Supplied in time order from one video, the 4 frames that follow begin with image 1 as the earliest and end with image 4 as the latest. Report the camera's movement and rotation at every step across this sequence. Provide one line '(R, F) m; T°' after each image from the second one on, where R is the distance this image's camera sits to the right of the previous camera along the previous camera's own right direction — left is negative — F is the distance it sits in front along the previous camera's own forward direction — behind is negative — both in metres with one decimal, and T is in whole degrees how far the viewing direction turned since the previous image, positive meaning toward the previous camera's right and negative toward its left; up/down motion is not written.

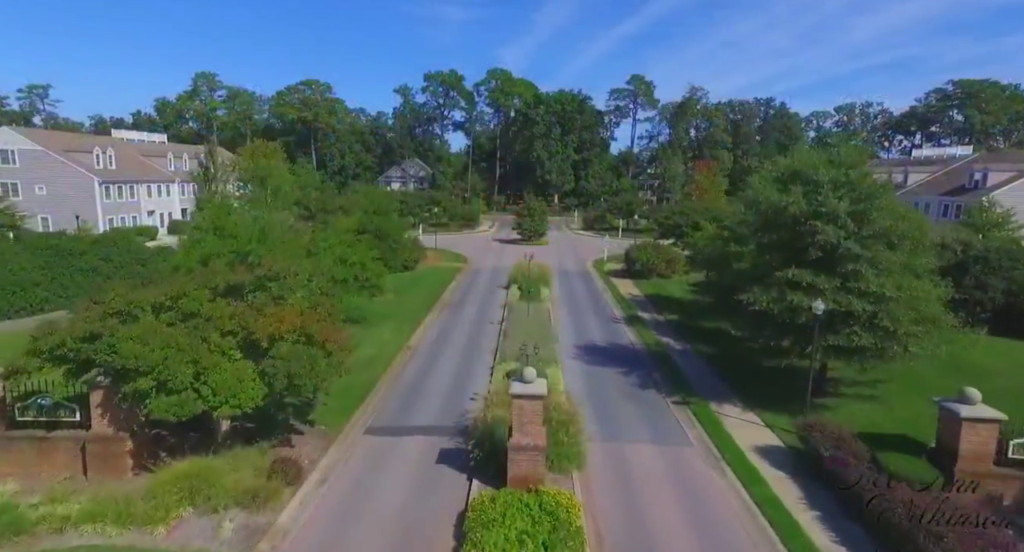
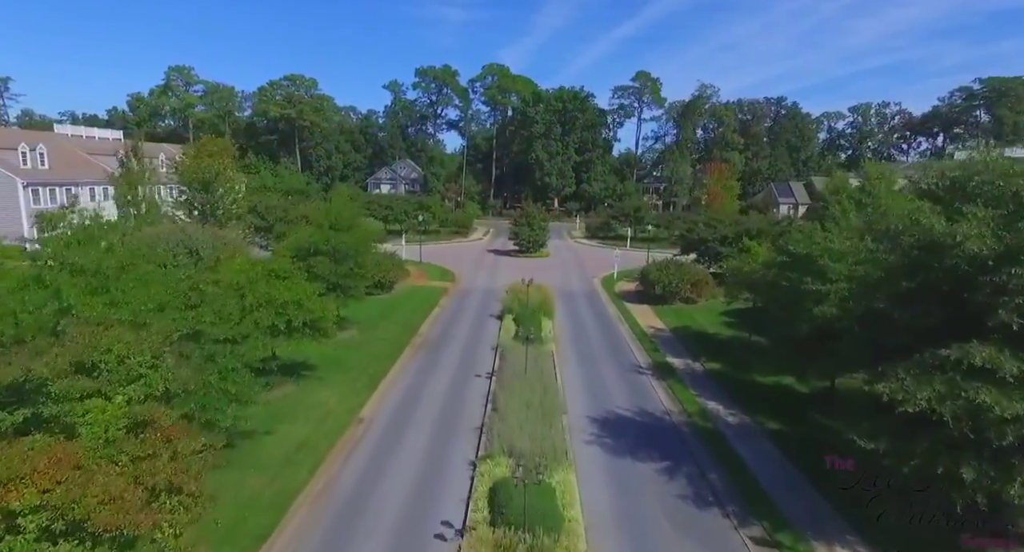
(+0.1, +6.5) m; 0°
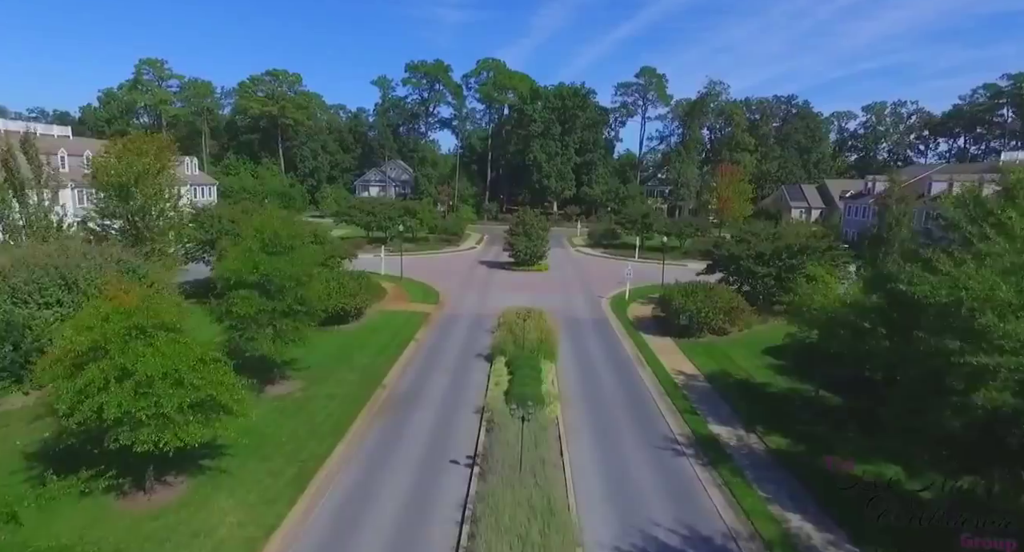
(+0.2, +5.9) m; 0°
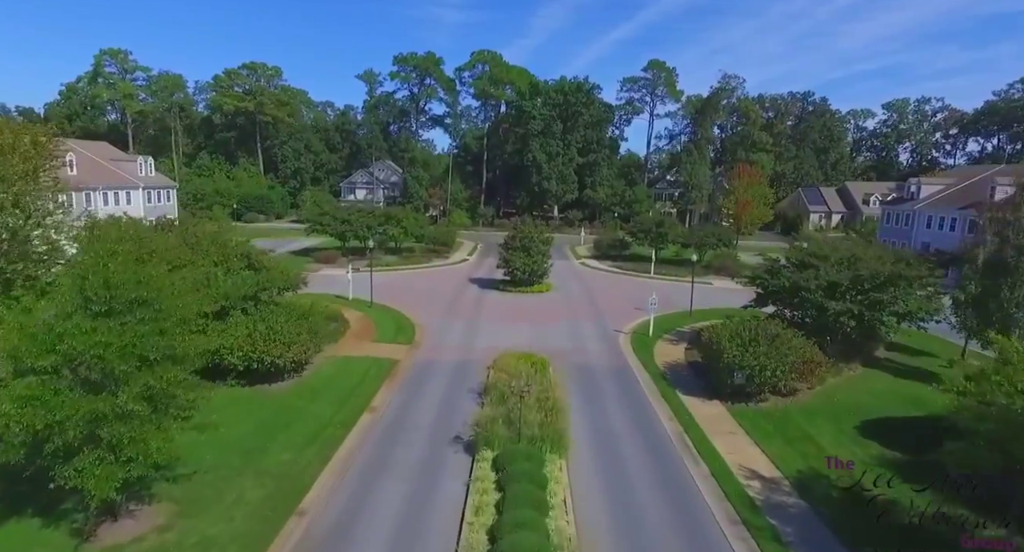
(+0.2, +7.2) m; 0°
